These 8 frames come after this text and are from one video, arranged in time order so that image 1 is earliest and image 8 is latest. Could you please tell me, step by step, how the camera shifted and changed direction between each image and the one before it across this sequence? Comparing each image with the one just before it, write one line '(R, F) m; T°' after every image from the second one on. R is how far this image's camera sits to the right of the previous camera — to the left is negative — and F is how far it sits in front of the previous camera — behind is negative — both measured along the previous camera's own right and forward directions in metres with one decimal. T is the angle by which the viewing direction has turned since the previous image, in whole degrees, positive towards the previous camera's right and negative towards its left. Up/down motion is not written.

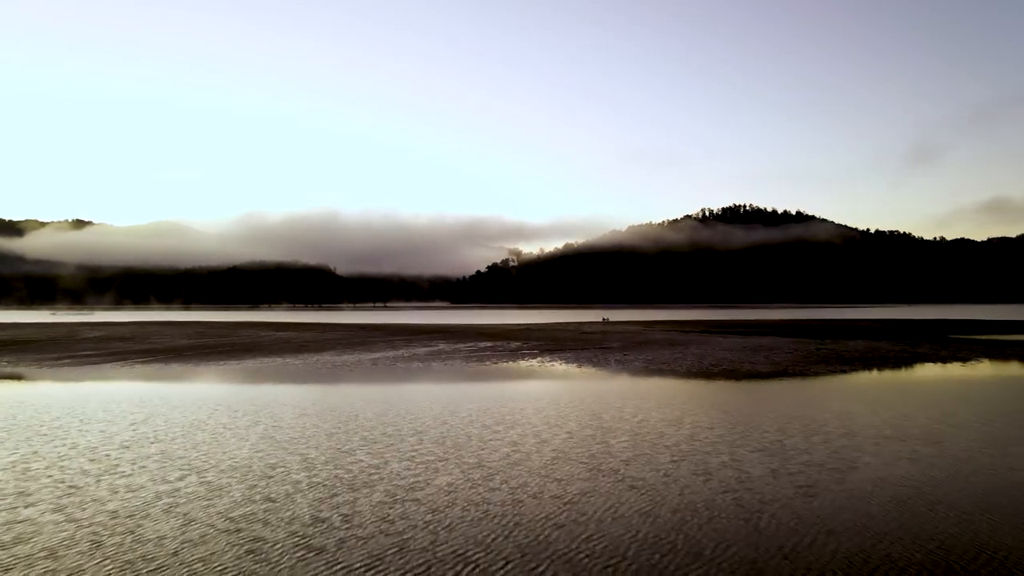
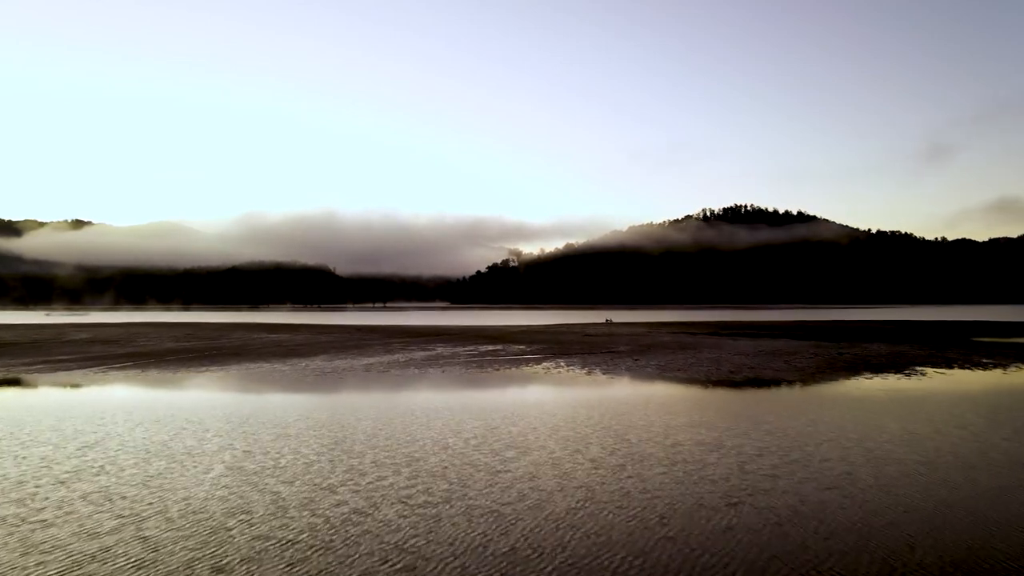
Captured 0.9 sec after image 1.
(-0.2, +1.5) m; 0°
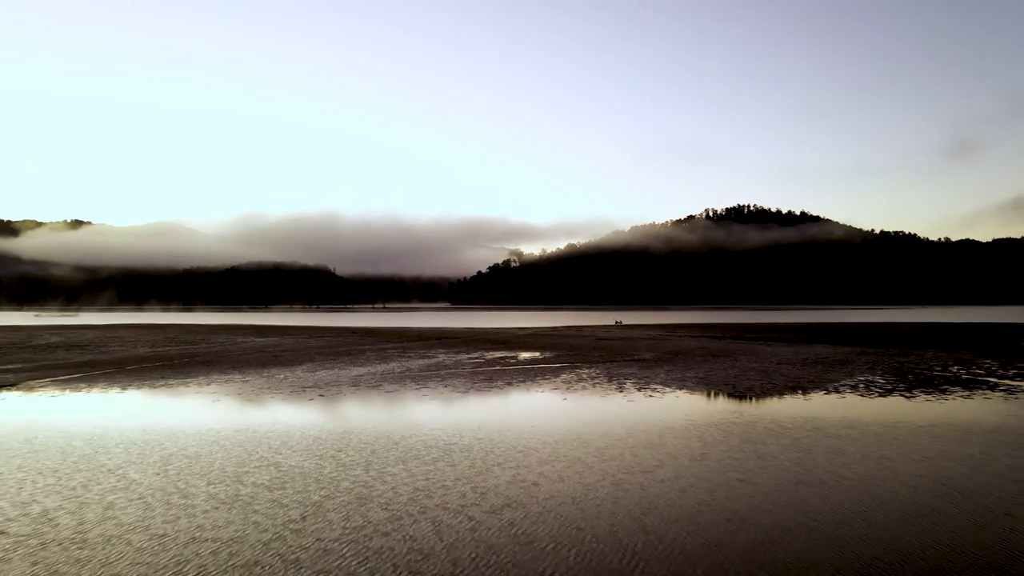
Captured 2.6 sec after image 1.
(-0.5, +3.1) m; 0°
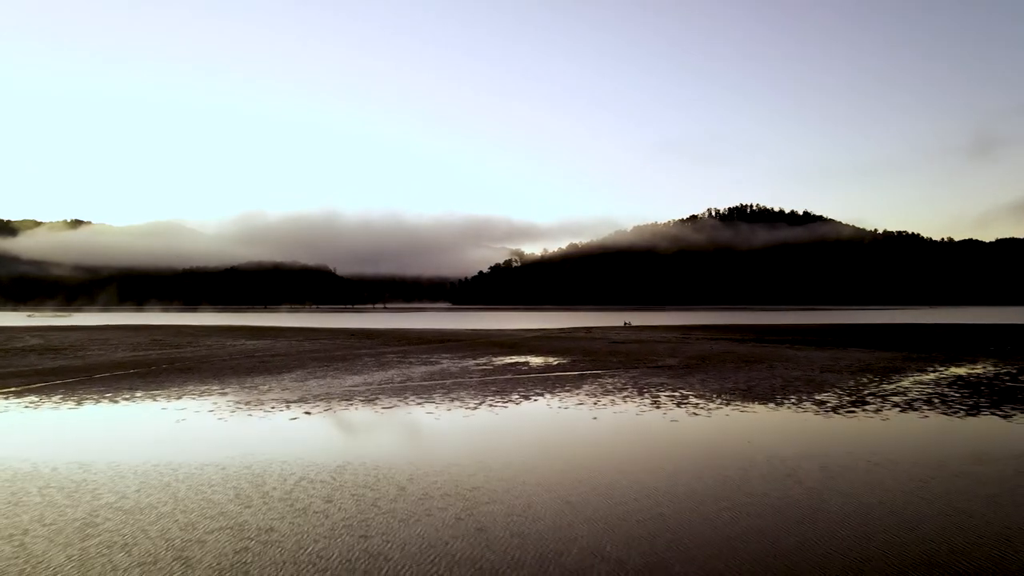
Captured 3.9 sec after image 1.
(-0.4, +2.2) m; 0°
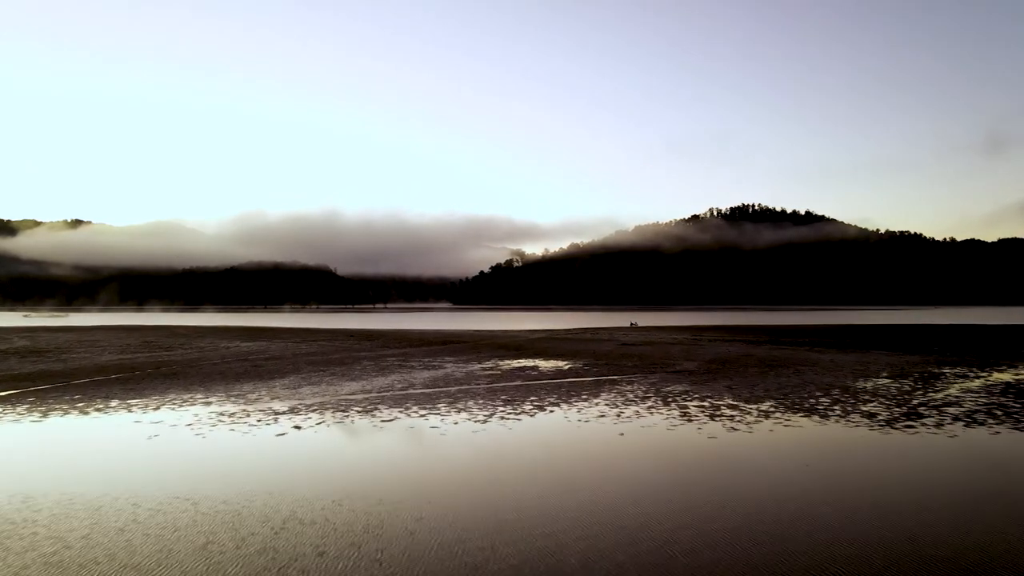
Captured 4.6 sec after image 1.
(-0.3, +1.4) m; 0°
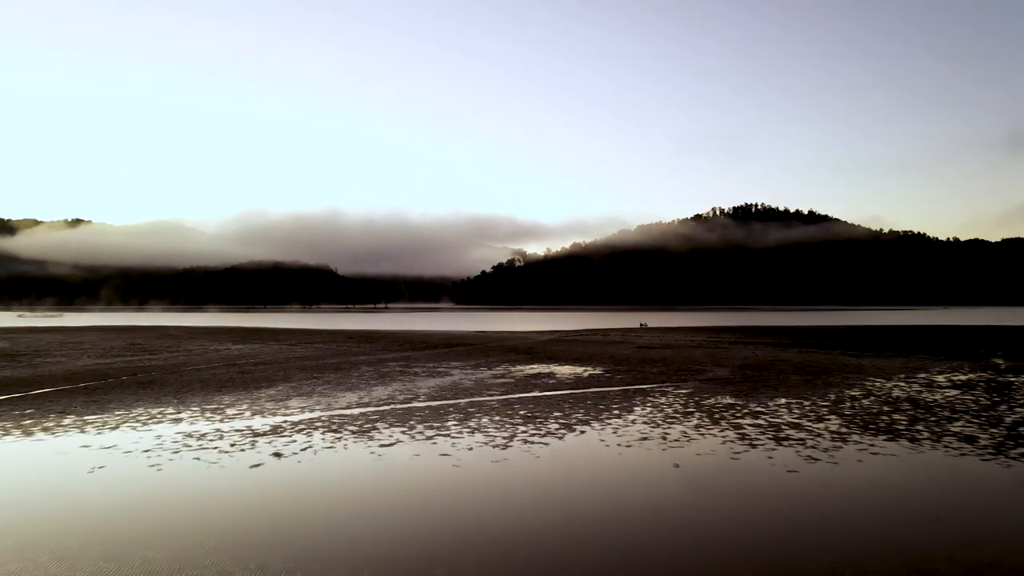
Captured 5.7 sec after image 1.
(-0.4, +2.1) m; 0°
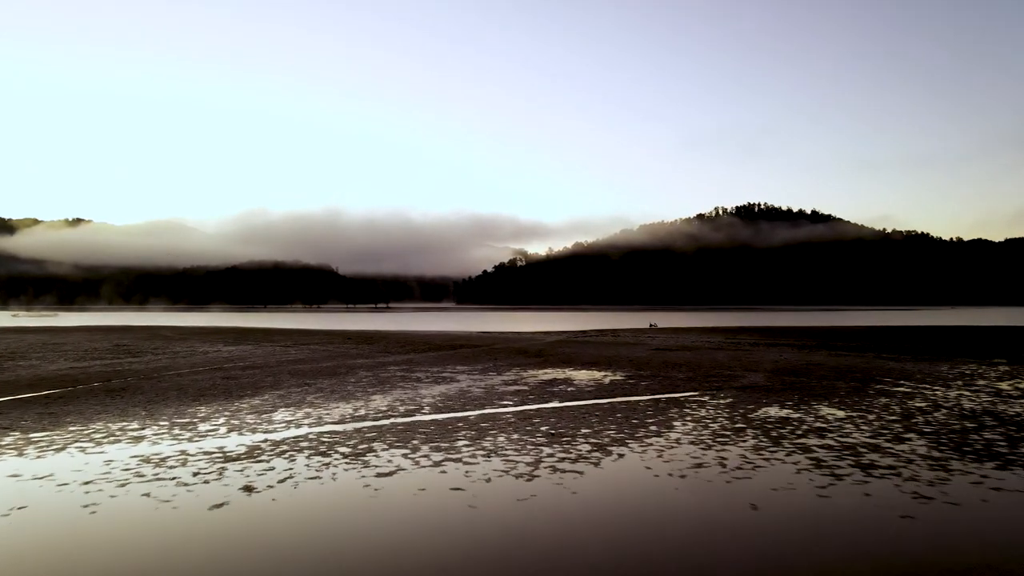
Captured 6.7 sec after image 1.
(-0.4, +1.9) m; 0°
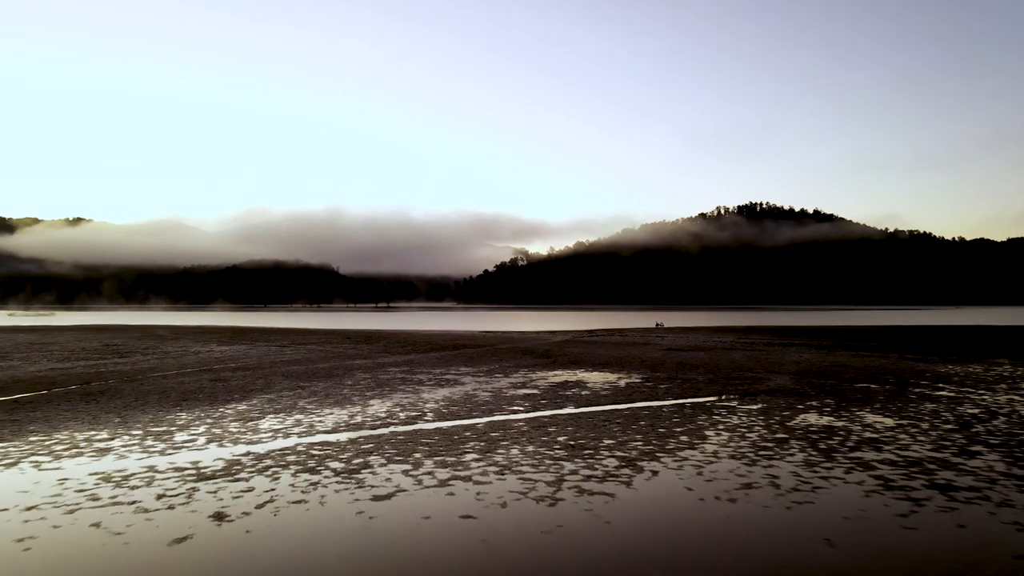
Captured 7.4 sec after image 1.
(-0.2, +1.2) m; 0°
